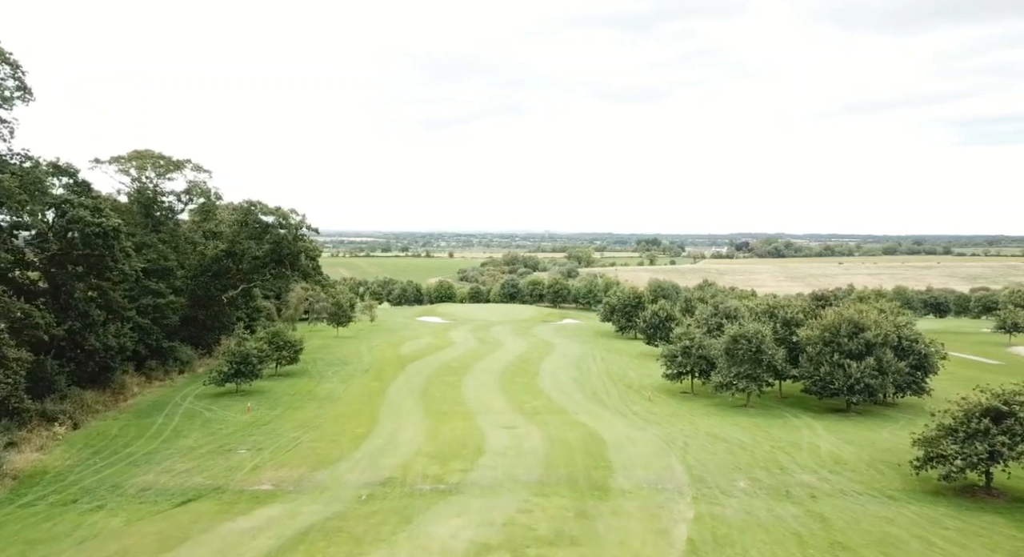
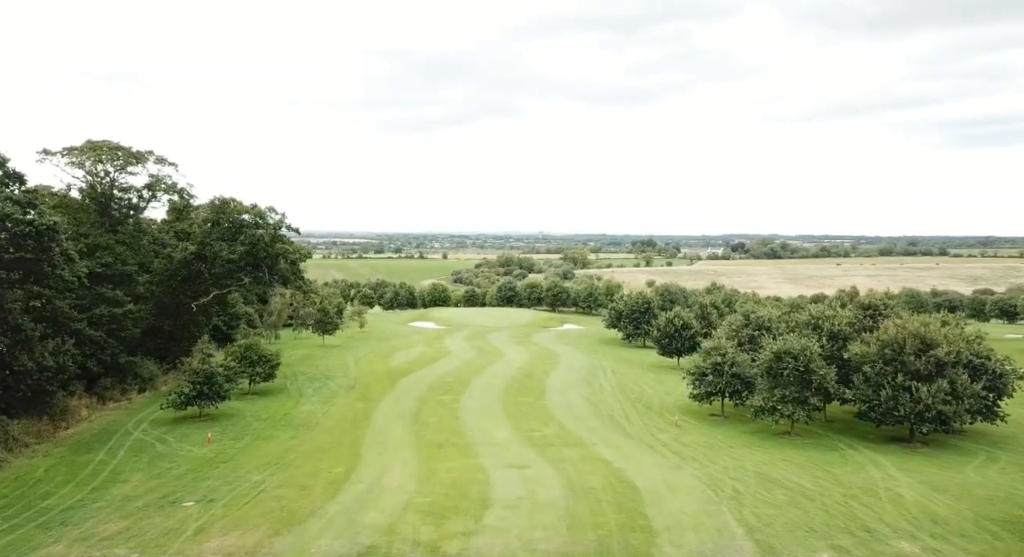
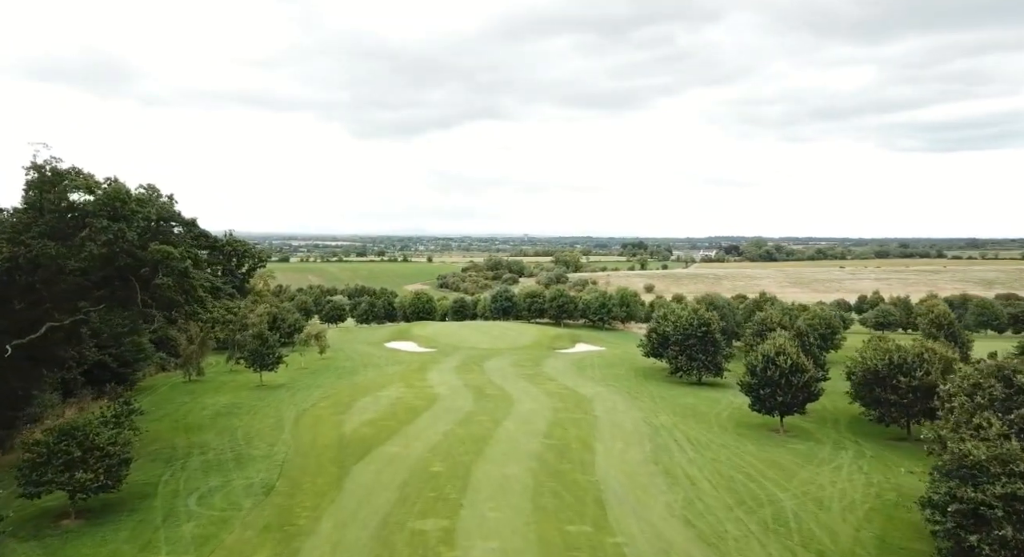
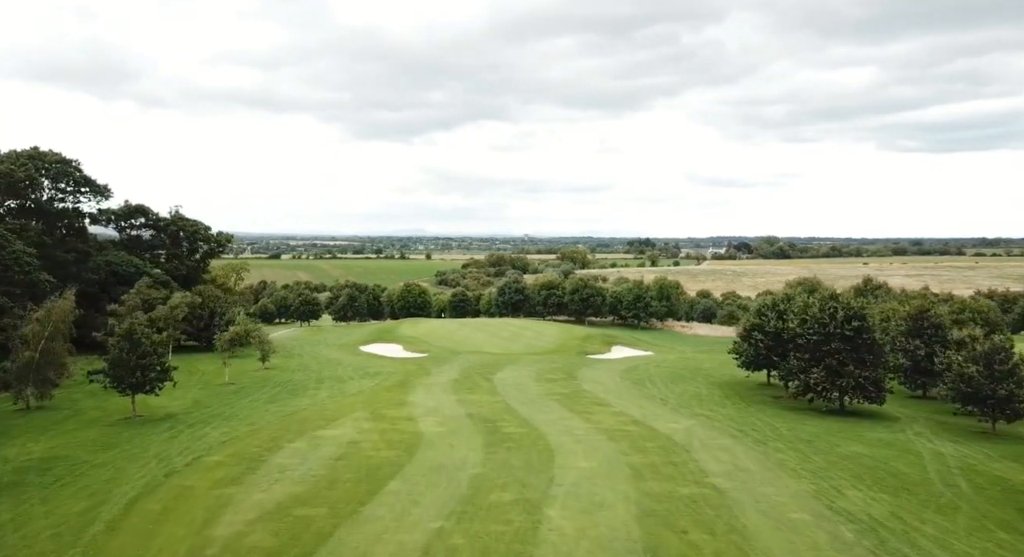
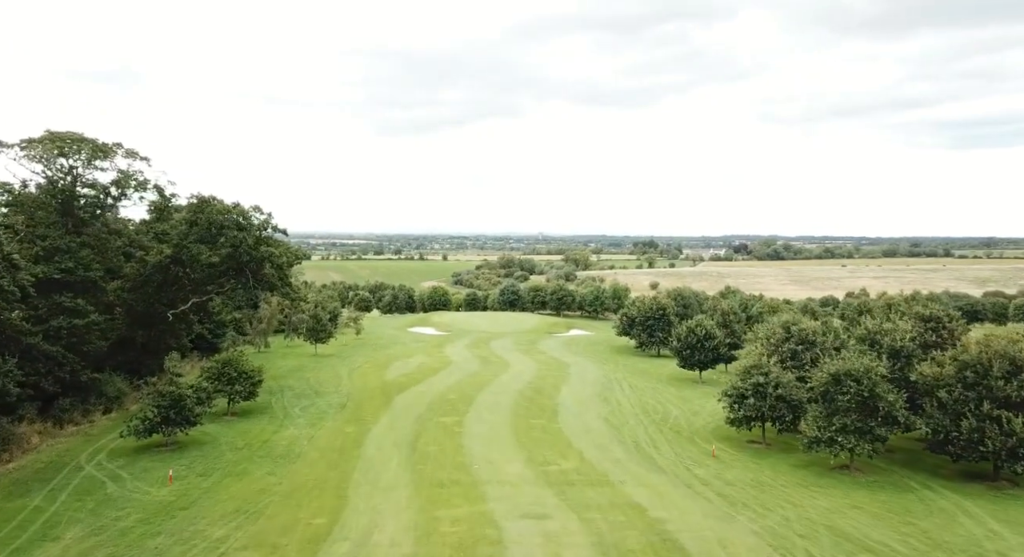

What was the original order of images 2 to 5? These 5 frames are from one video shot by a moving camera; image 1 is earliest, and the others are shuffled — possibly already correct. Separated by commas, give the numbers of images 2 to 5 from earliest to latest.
2, 5, 3, 4
